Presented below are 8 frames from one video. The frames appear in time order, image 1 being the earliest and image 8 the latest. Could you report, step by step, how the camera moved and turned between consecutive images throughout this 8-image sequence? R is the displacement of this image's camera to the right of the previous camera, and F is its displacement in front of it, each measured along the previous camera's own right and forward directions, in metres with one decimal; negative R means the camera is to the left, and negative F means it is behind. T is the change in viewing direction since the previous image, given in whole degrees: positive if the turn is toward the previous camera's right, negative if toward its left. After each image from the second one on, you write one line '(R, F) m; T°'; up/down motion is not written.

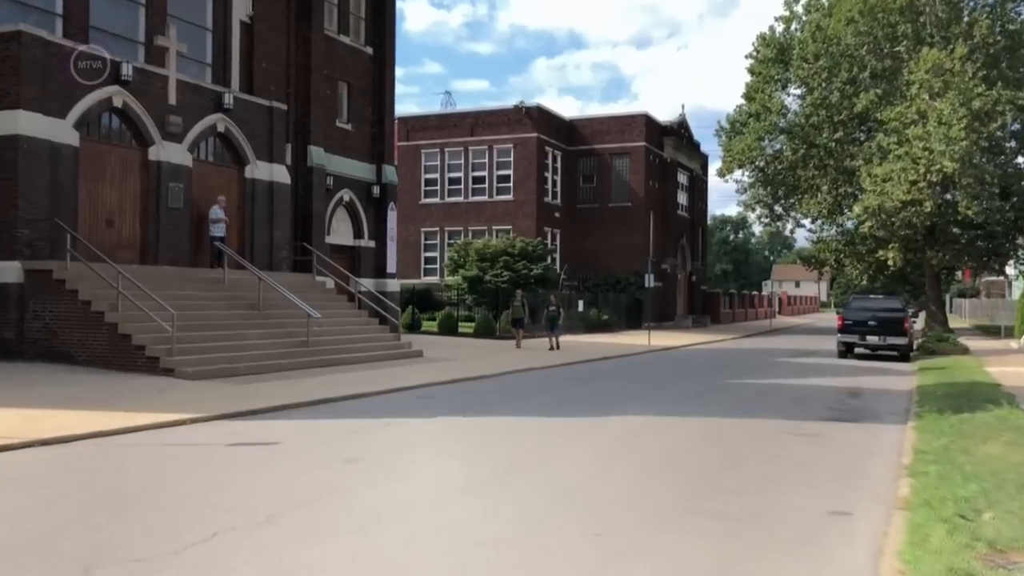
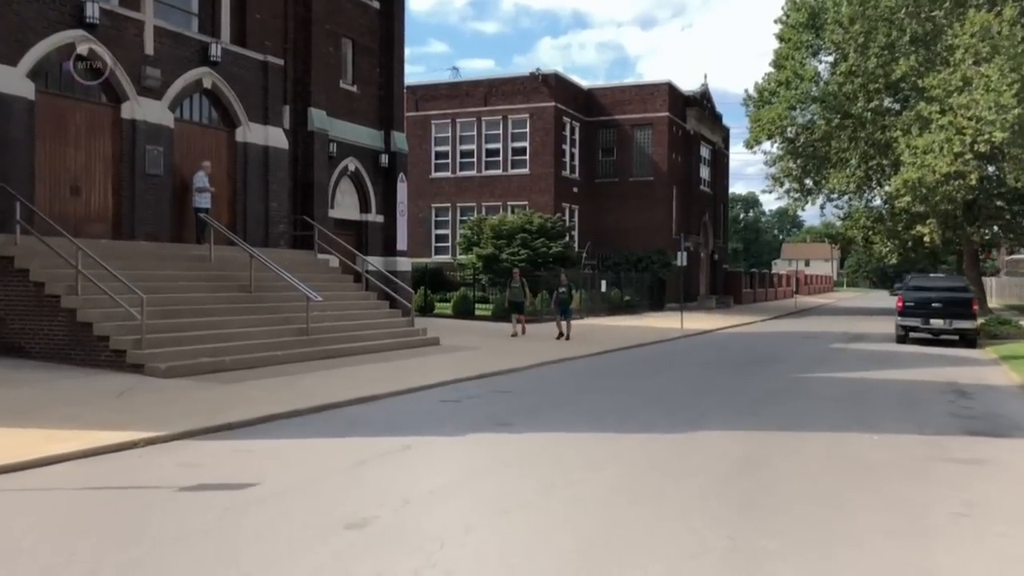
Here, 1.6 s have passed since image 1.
(-0.5, +2.8) m; 0°
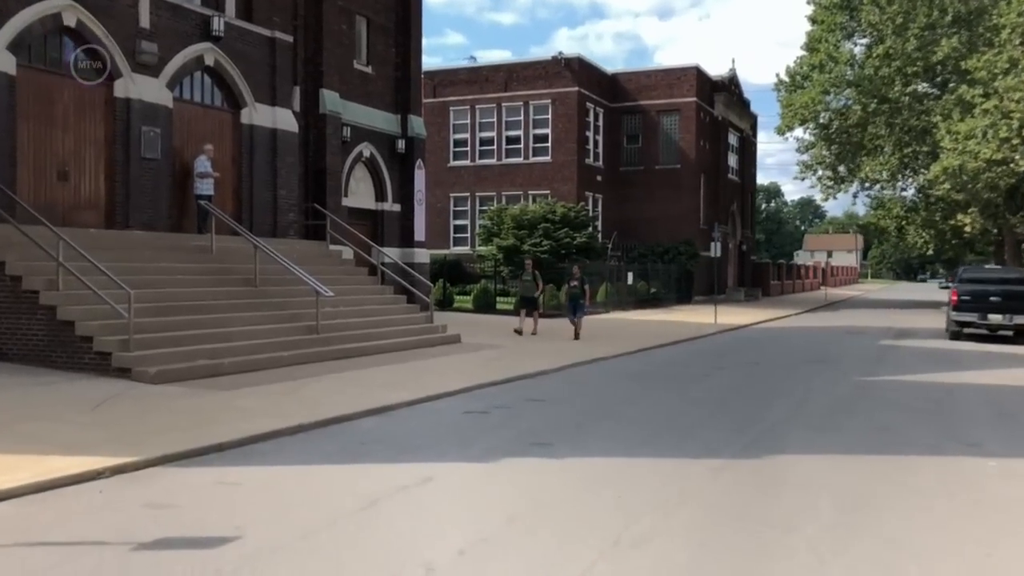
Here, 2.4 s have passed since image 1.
(-0.2, +1.6) m; -1°
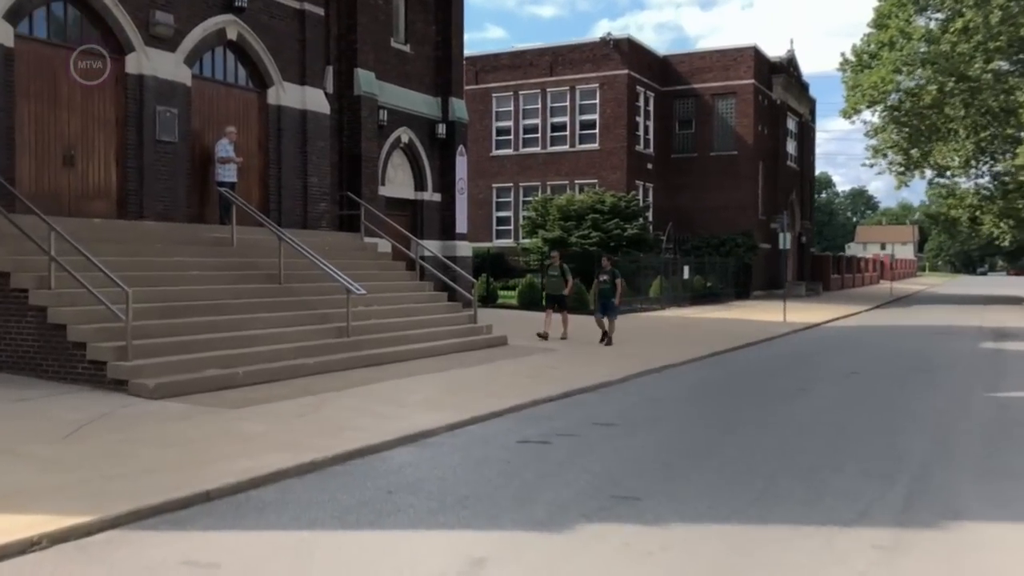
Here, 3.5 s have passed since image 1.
(-0.2, +1.9) m; -3°
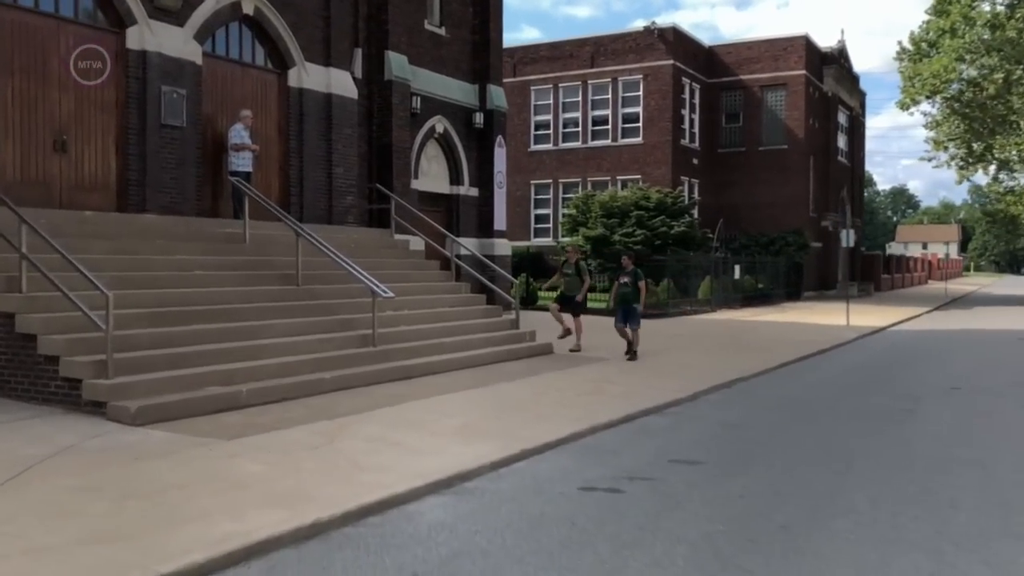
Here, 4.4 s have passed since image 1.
(-0.2, +1.8) m; -2°
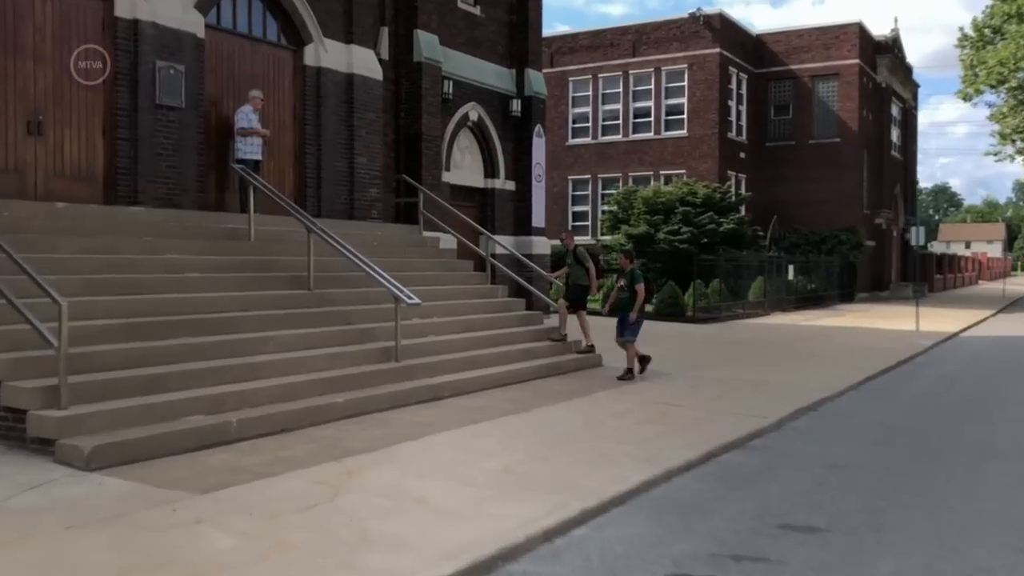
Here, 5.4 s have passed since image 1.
(-0.2, +1.8) m; -2°
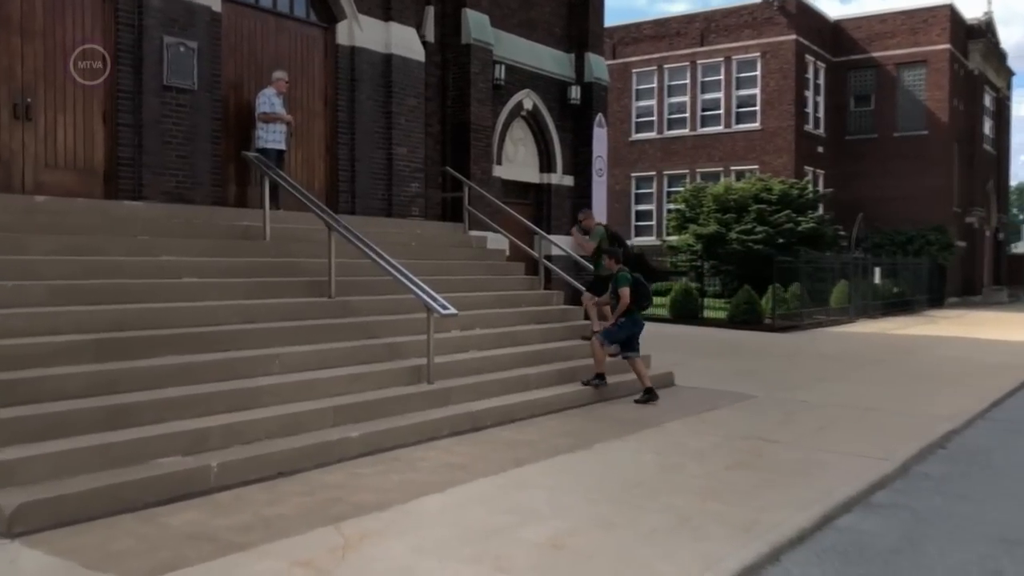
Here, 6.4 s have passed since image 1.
(+0.1, +1.7) m; -4°
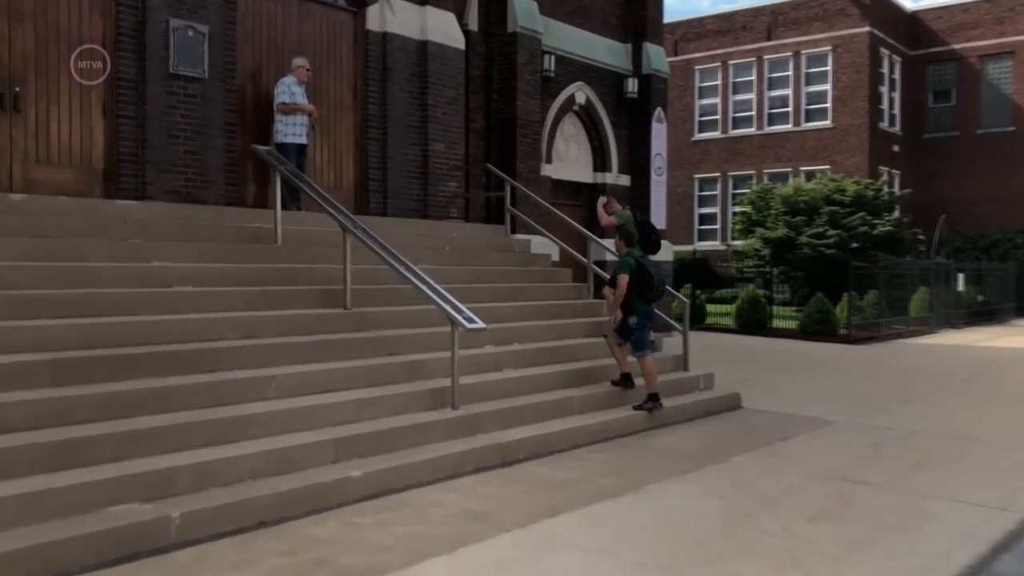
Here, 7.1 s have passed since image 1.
(+0.2, +1.2) m; -4°
